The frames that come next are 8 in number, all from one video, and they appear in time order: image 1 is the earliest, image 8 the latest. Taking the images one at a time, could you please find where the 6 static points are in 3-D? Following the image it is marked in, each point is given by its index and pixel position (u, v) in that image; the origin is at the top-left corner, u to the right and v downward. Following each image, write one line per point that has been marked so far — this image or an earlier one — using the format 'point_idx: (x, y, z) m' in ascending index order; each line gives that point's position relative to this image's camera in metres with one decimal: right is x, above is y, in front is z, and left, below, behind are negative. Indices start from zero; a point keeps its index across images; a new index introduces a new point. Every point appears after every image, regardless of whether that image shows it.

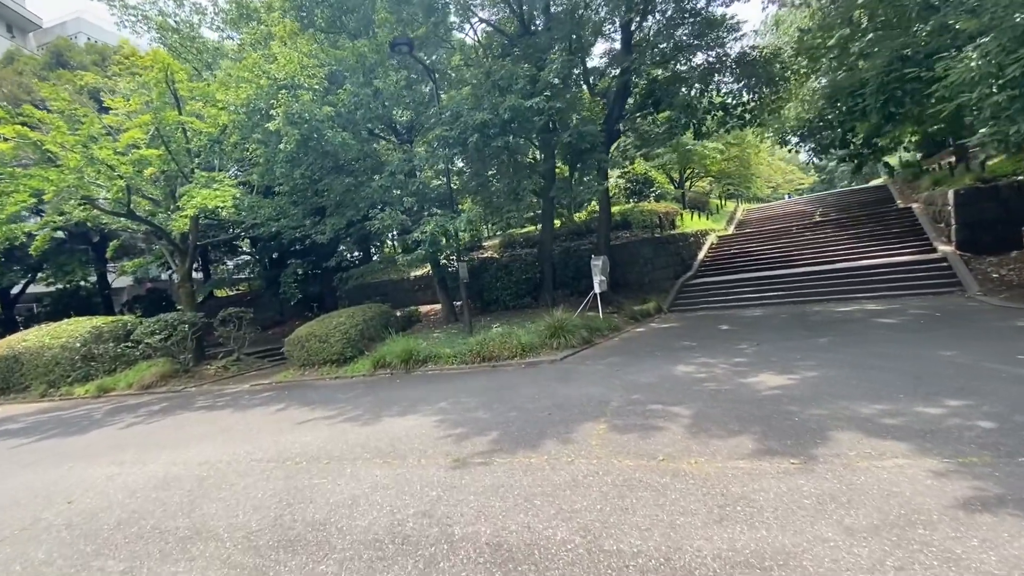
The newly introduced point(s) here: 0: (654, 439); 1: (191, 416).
0: (+1.4, -1.5, +5.0) m
1: (-6.5, -2.6, +9.9) m
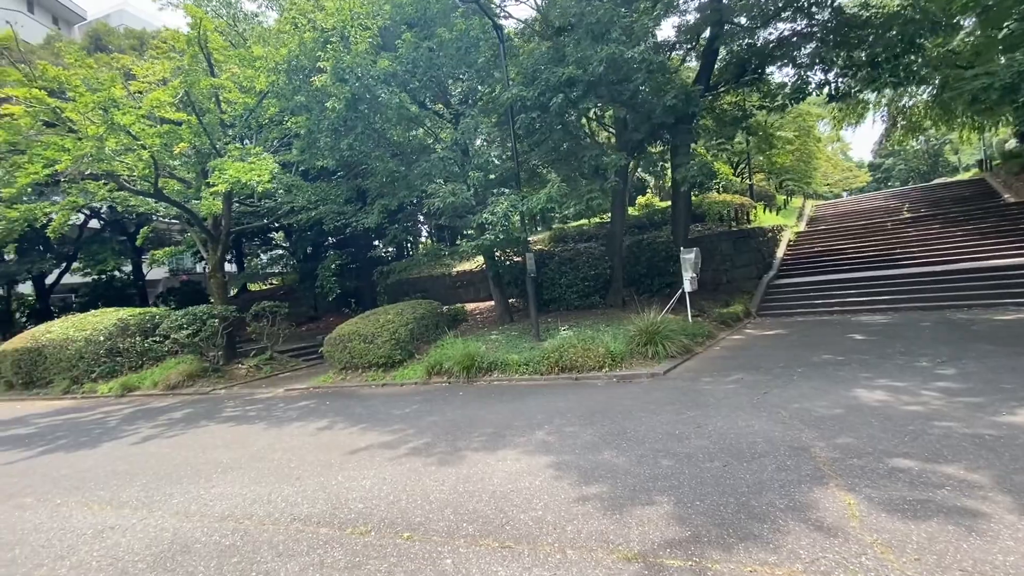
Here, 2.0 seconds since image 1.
0: (+2.8, -1.5, +2.8) m
1: (-4.9, -2.4, +8.2) m
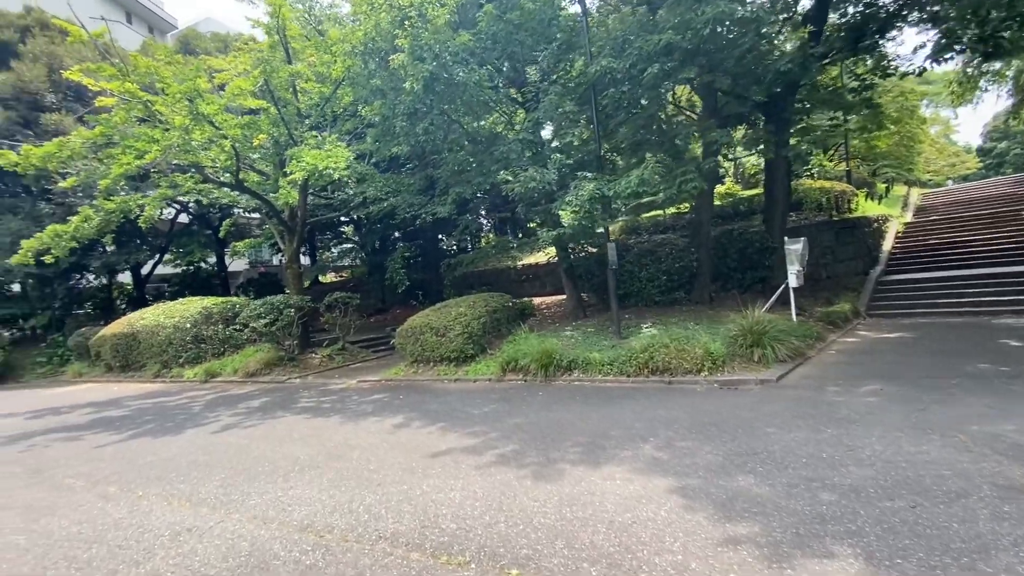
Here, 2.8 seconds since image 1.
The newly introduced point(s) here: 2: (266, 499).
0: (+3.4, -1.4, +1.8) m
1: (-3.6, -2.2, +8.1) m
2: (-2.3, -2.0, +4.6) m
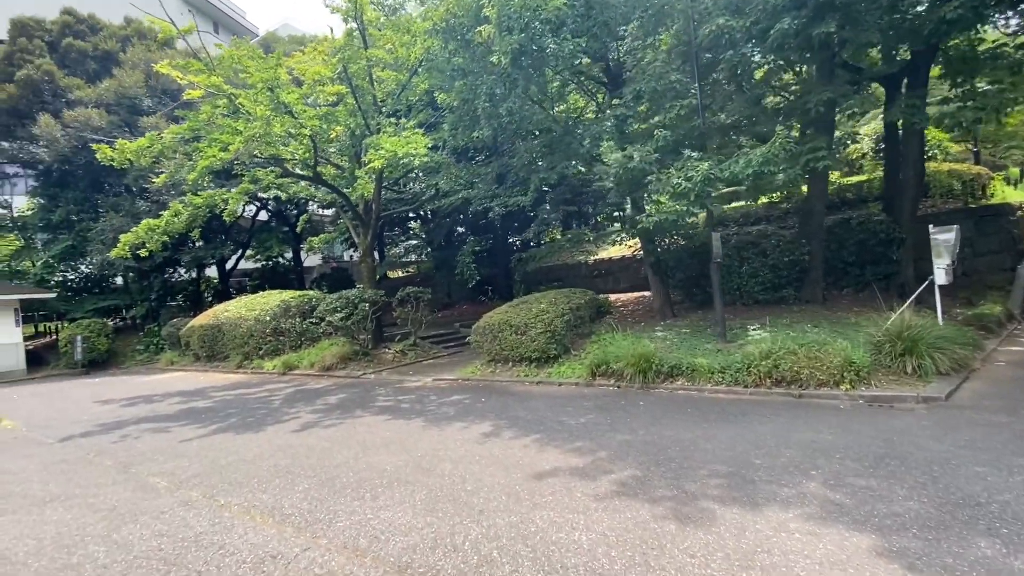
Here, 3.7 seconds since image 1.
0: (+4.1, -1.4, +0.5) m
1: (-2.1, -2.1, +7.6) m
2: (-1.3, -1.9, +4.0) m
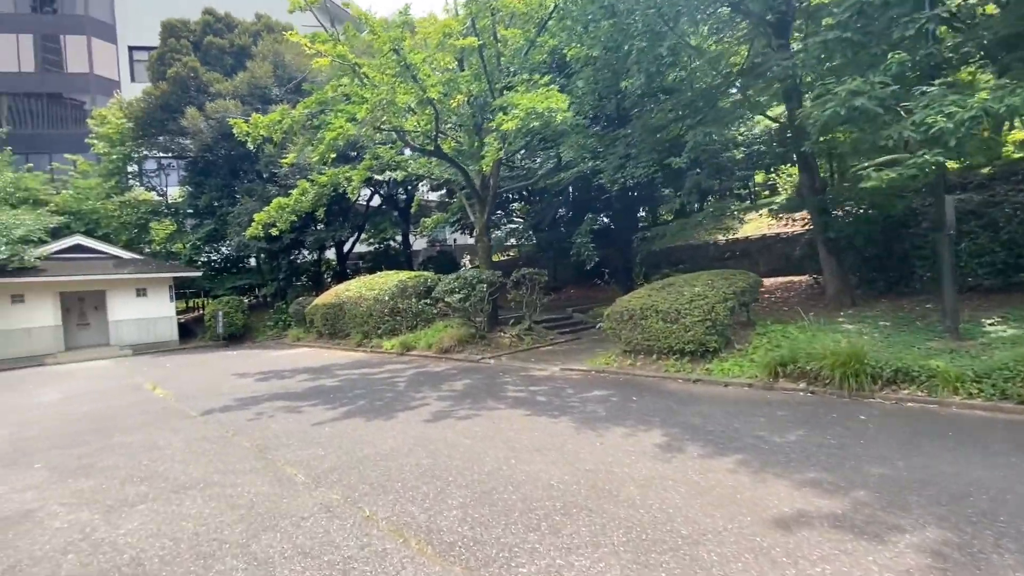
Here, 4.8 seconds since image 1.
0: (+4.8, -1.4, -1.5) m
1: (0.0, -1.7, +6.6) m
2: (+0.2, -1.7, +2.9) m
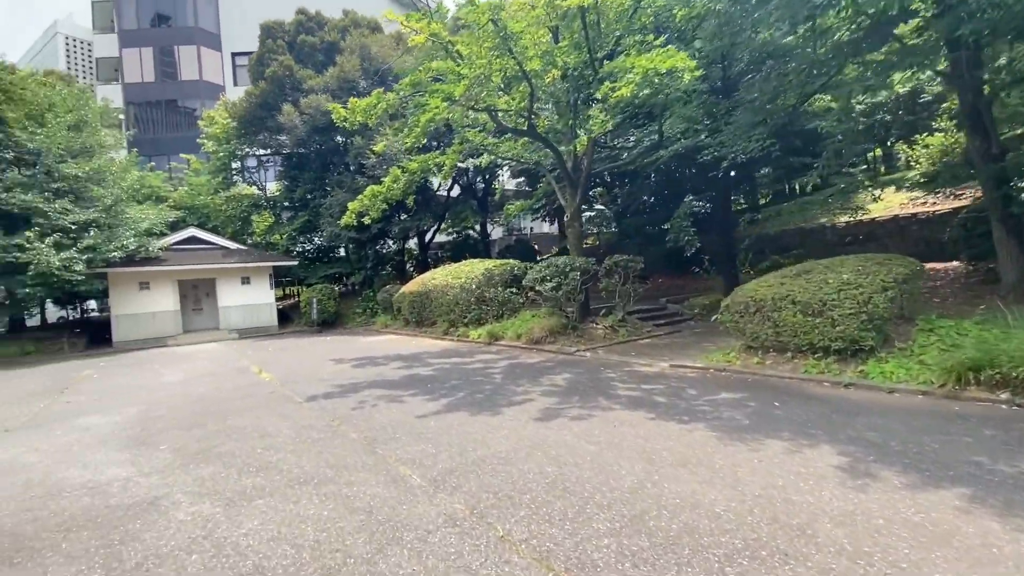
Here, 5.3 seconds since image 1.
0: (+5.0, -1.4, -2.8) m
1: (+1.5, -1.6, +5.9) m
2: (+1.1, -1.6, +2.2) m
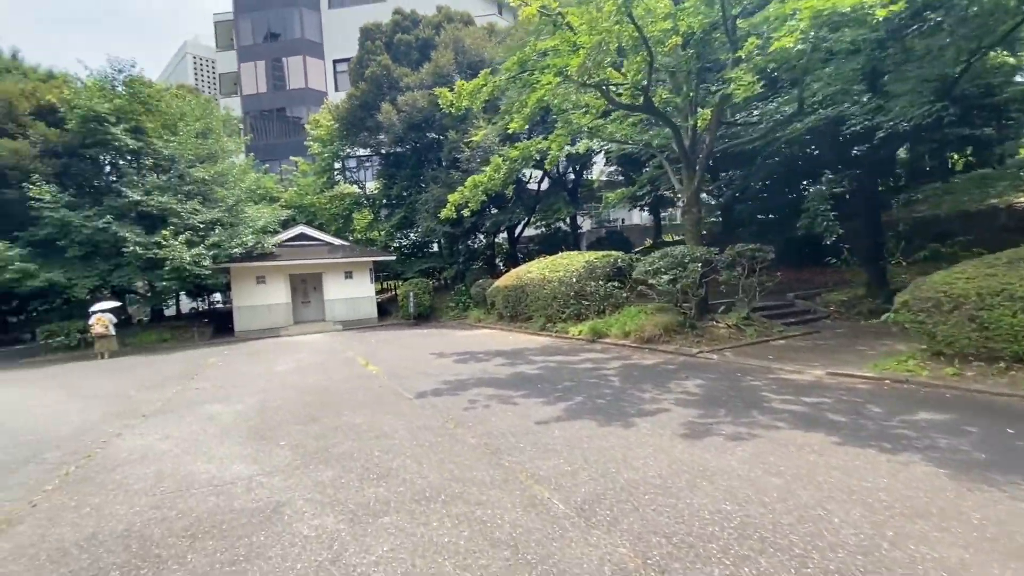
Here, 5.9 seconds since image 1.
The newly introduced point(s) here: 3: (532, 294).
0: (+5.0, -1.4, -4.4) m
1: (+2.9, -1.5, +4.8) m
2: (+1.9, -1.5, +1.2) m
3: (+0.7, -0.2, +16.2) m
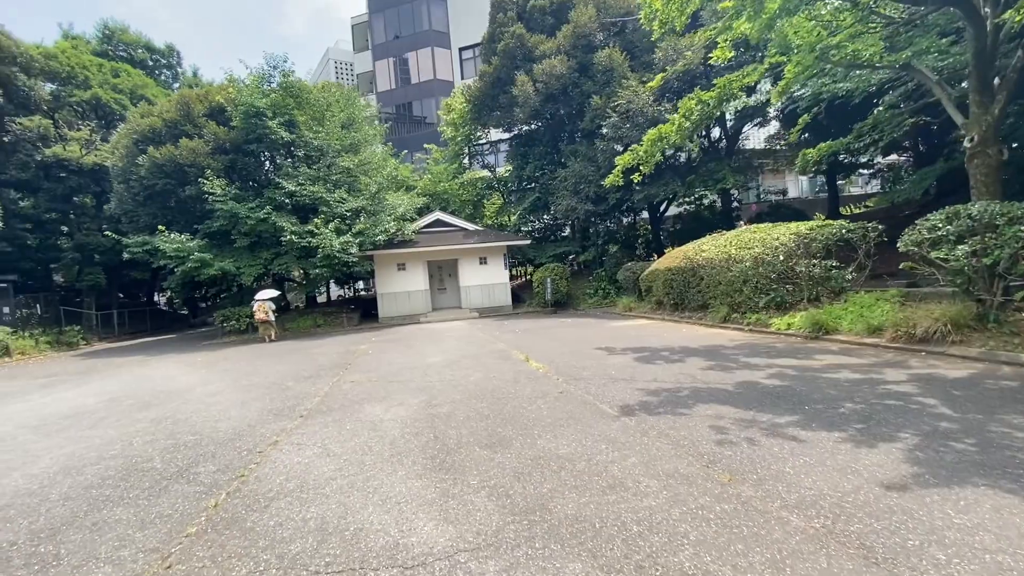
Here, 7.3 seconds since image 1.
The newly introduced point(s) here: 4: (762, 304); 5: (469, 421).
0: (+4.8, -1.5, -7.7) m
1: (+4.9, -1.3, +1.8) m
2: (+3.2, -1.4, -1.5) m
3: (+5.4, +0.3, +13.3) m
4: (+6.0, -0.4, +11.7) m
5: (-0.5, -1.6, +5.9) m
